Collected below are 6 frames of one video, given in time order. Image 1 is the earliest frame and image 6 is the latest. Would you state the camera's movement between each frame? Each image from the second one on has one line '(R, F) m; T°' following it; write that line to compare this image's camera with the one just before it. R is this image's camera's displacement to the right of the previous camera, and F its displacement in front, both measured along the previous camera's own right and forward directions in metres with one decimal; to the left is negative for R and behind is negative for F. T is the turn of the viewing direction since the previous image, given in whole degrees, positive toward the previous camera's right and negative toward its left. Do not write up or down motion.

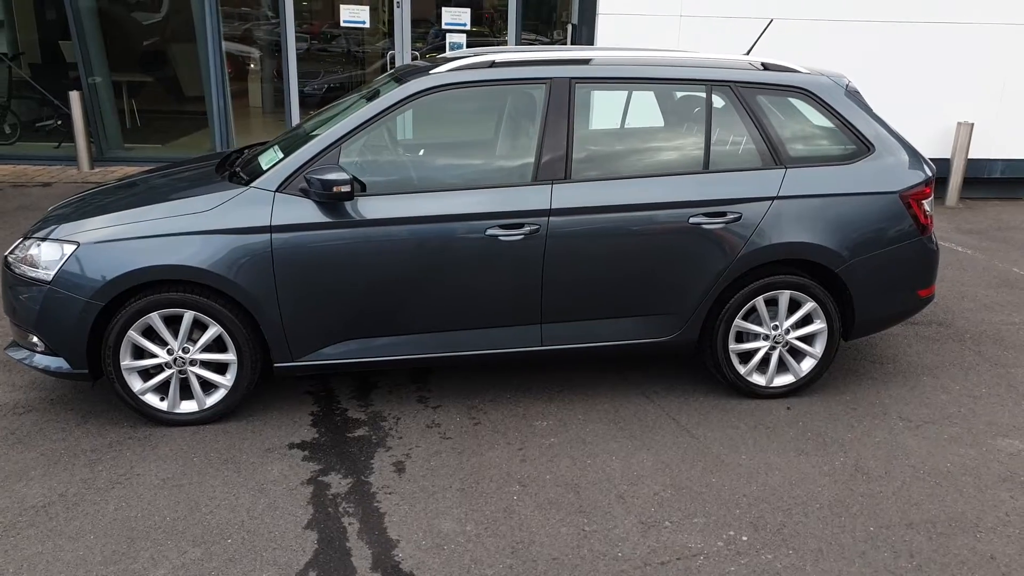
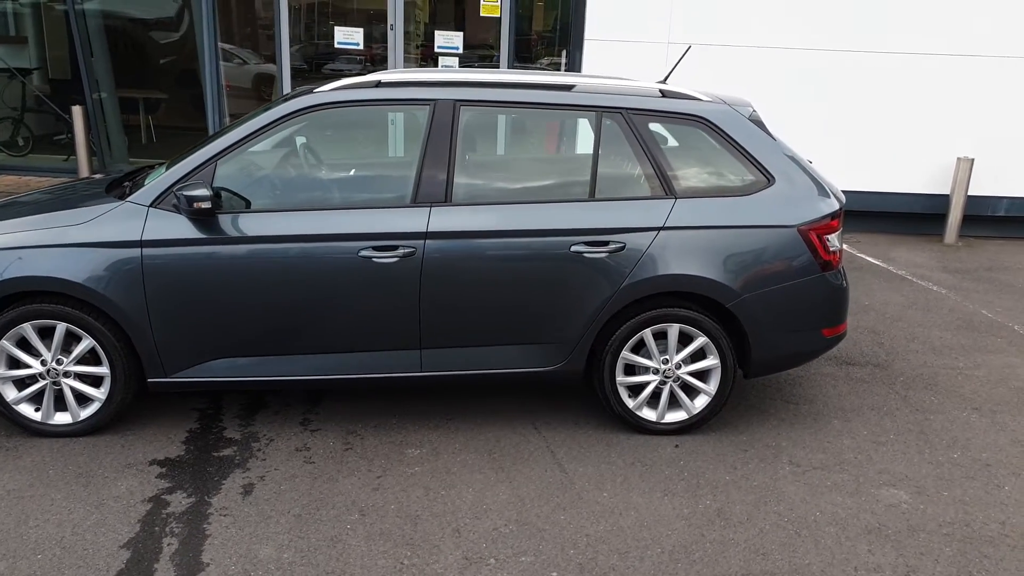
(+0.8, +0.1) m; -3°
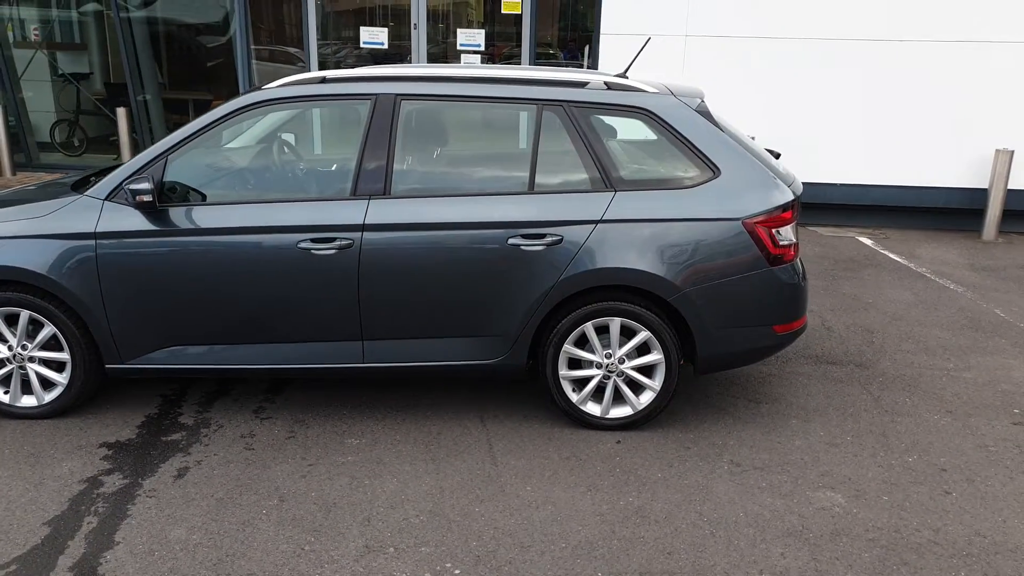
(+0.6, 0.0) m; -5°
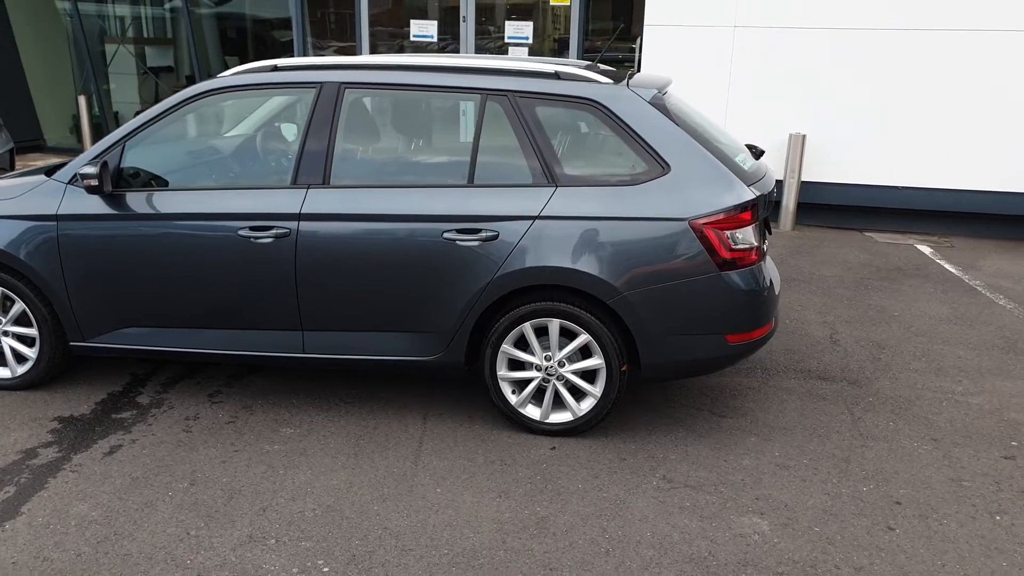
(+0.8, +0.2) m; -7°
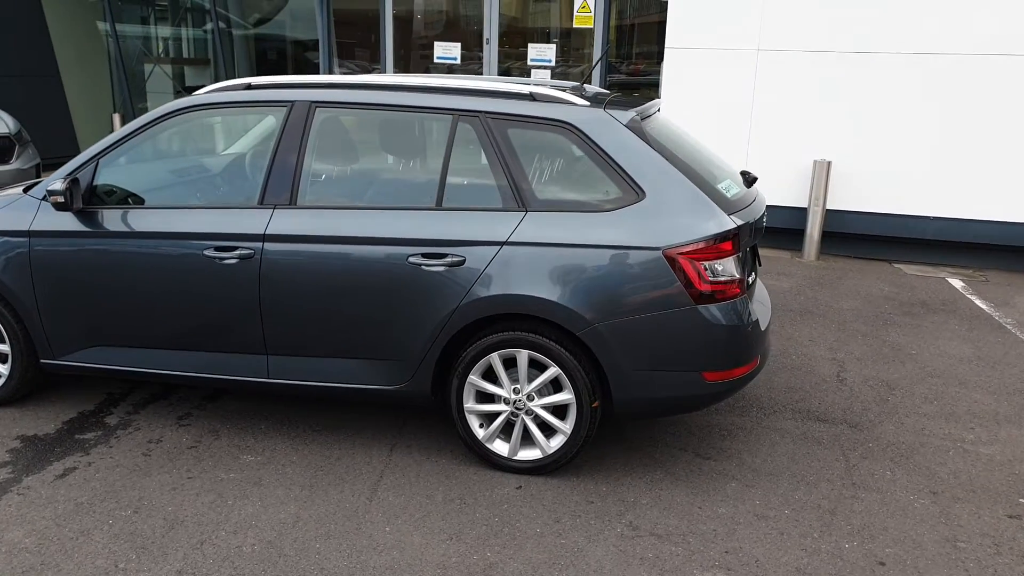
(+0.3, +0.2) m; -3°
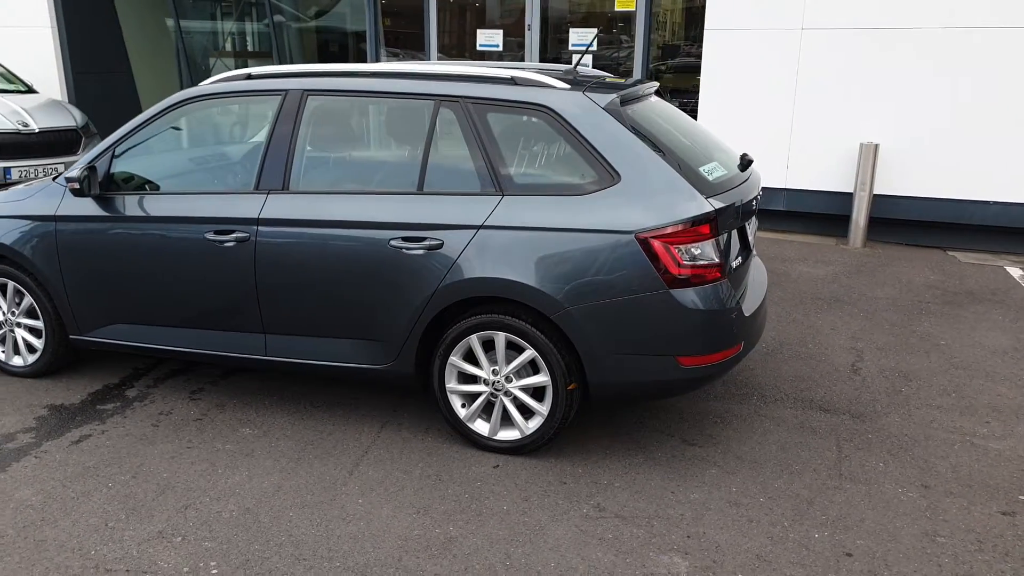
(+0.4, 0.0) m; -6°
